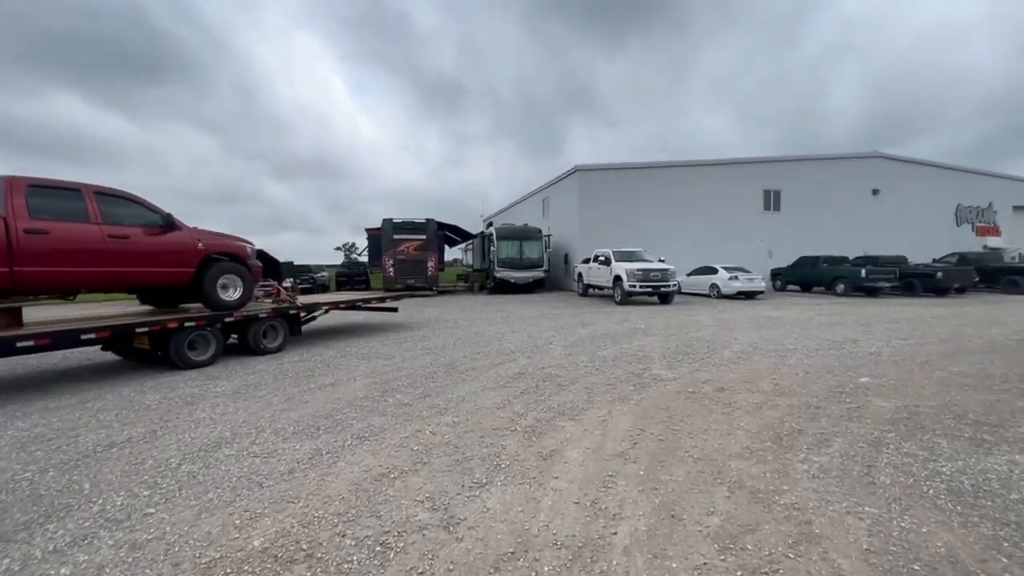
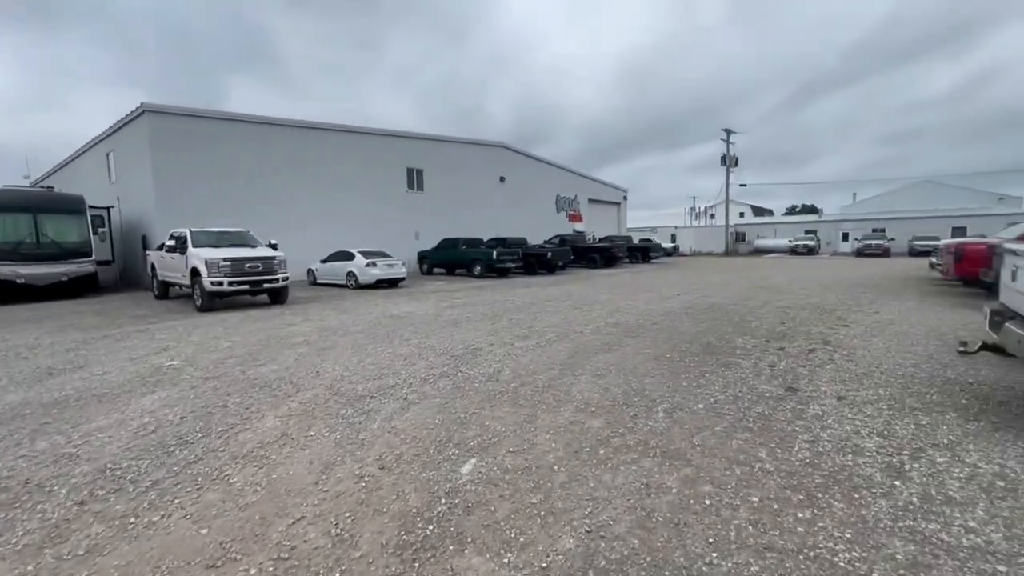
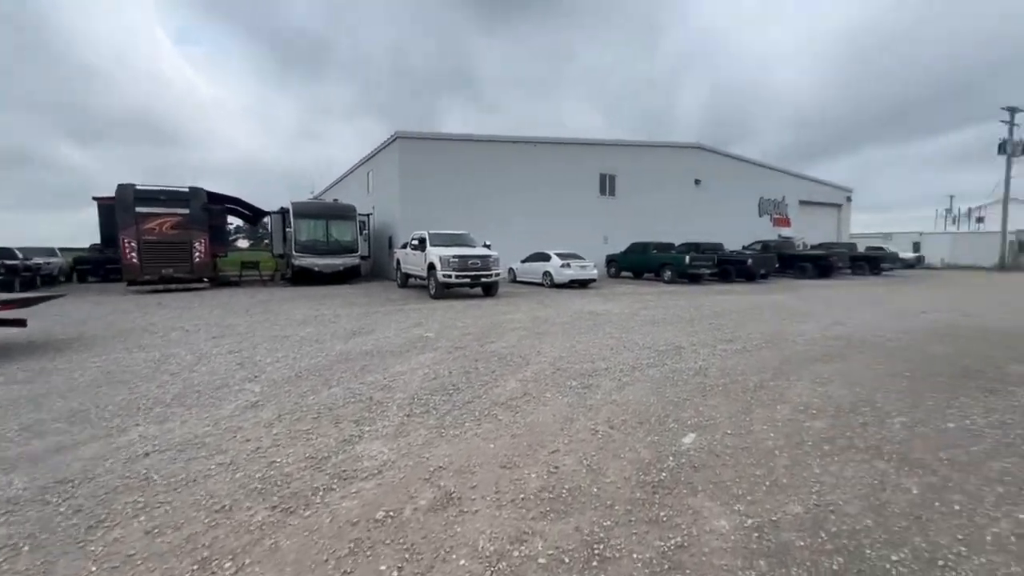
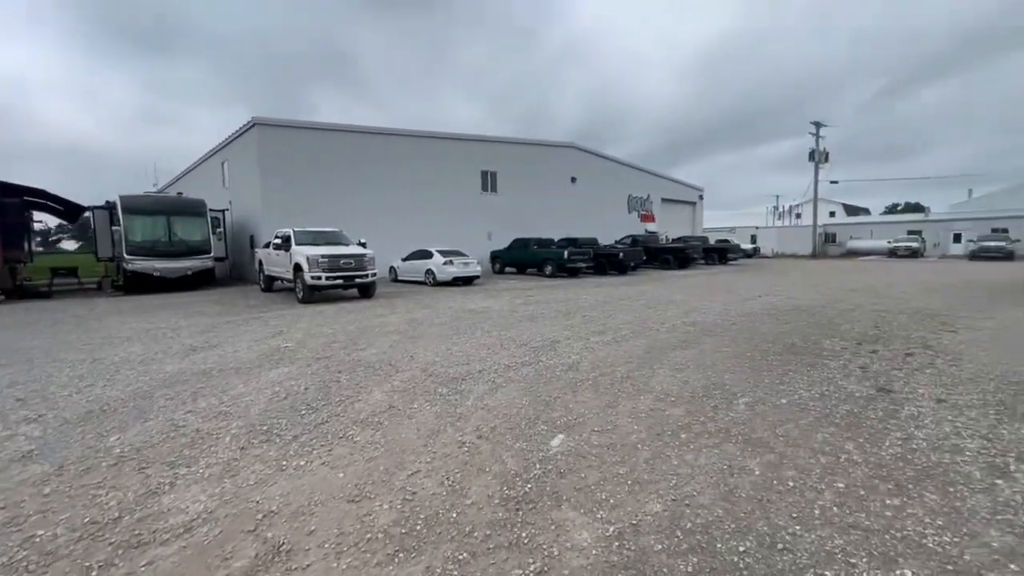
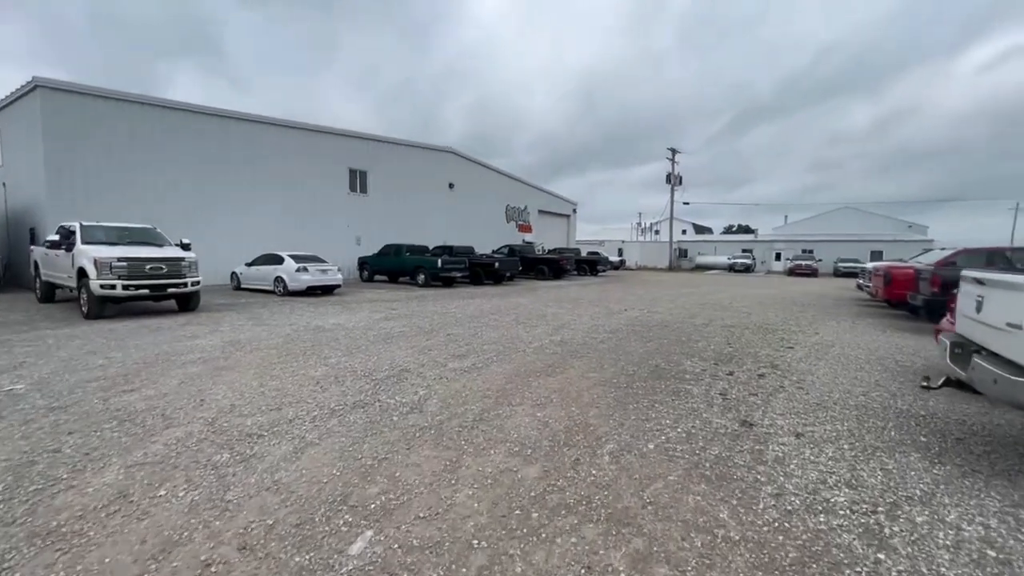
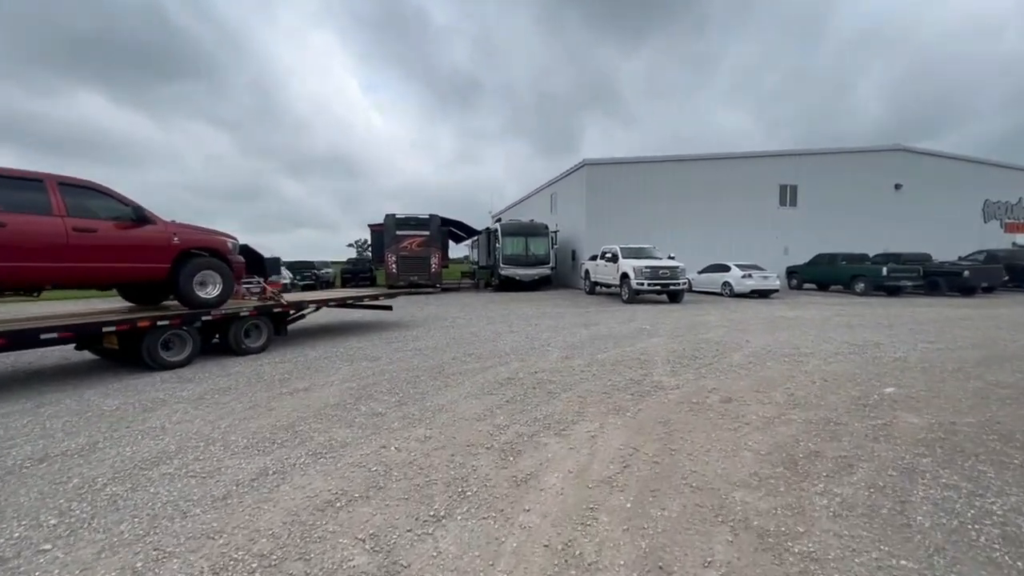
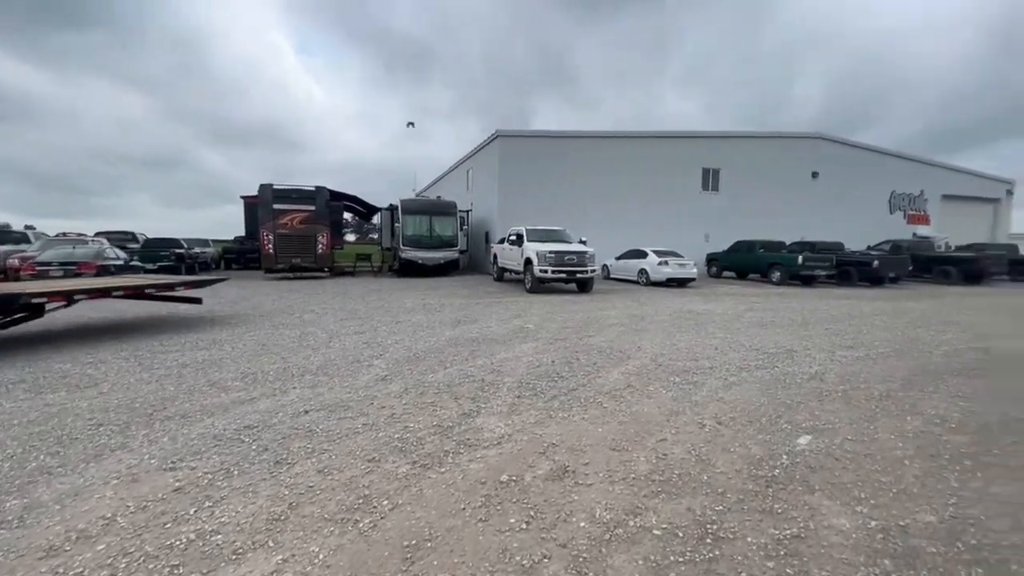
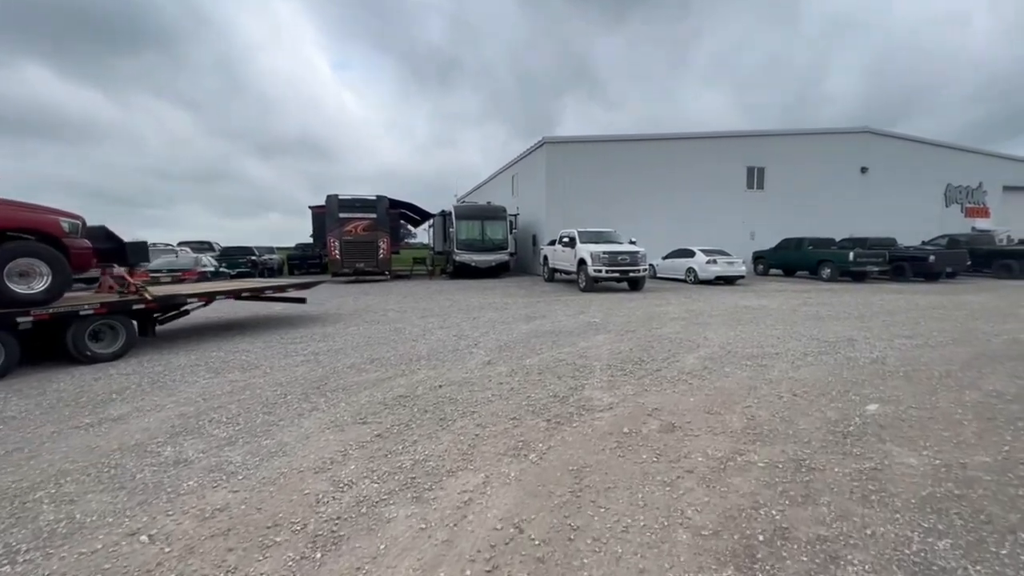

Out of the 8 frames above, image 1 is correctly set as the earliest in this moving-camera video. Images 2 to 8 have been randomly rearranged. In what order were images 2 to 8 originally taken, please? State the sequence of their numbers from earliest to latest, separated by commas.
6, 8, 7, 3, 4, 2, 5
